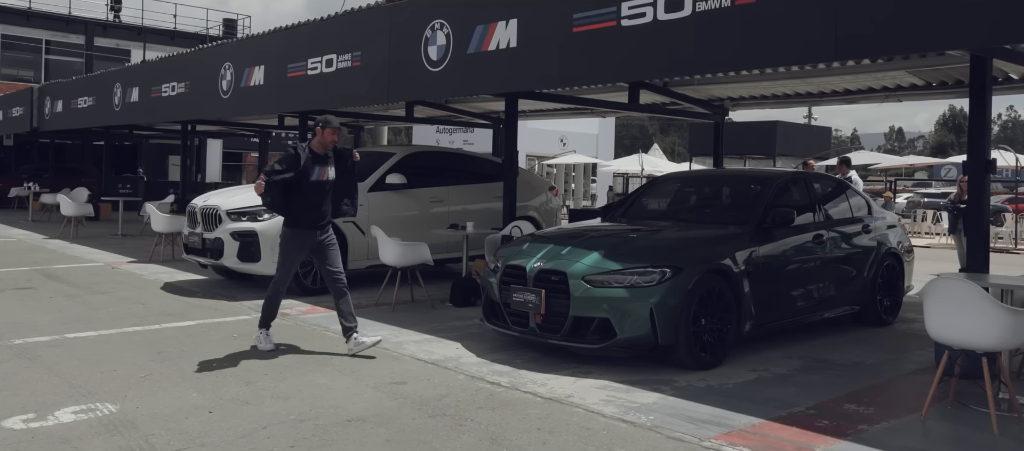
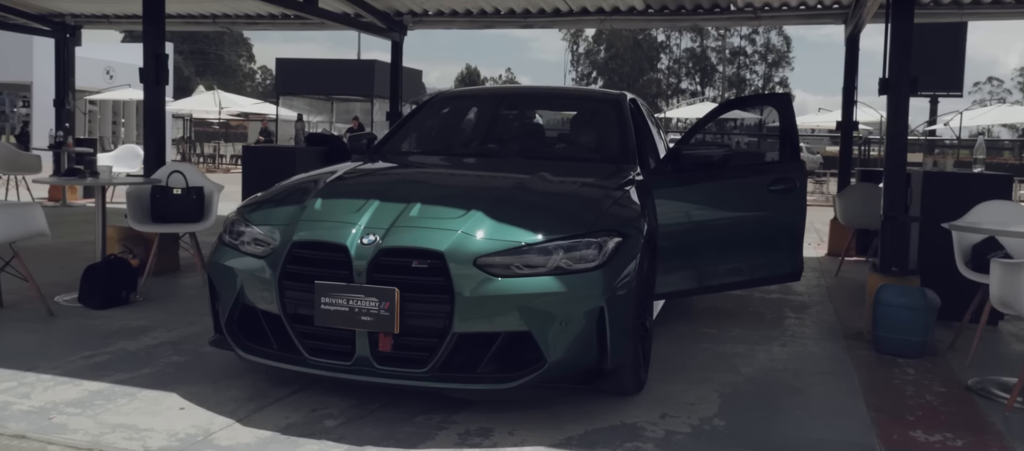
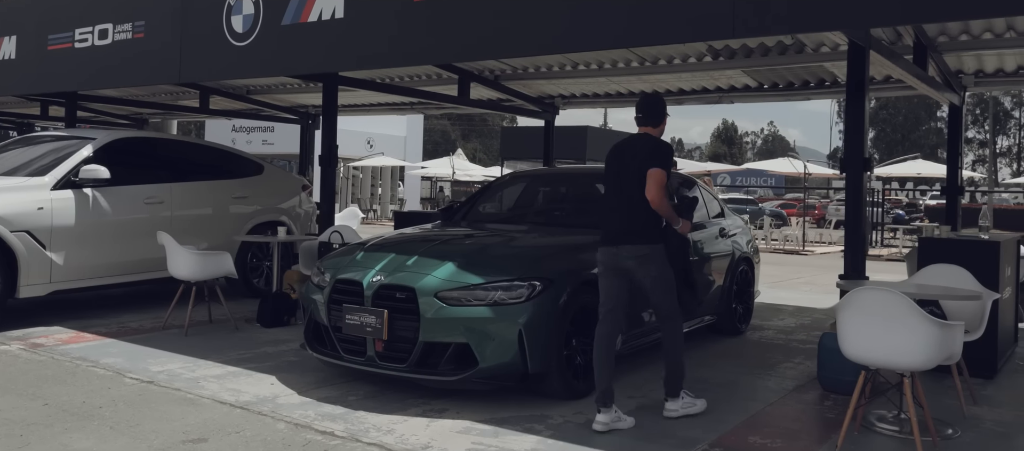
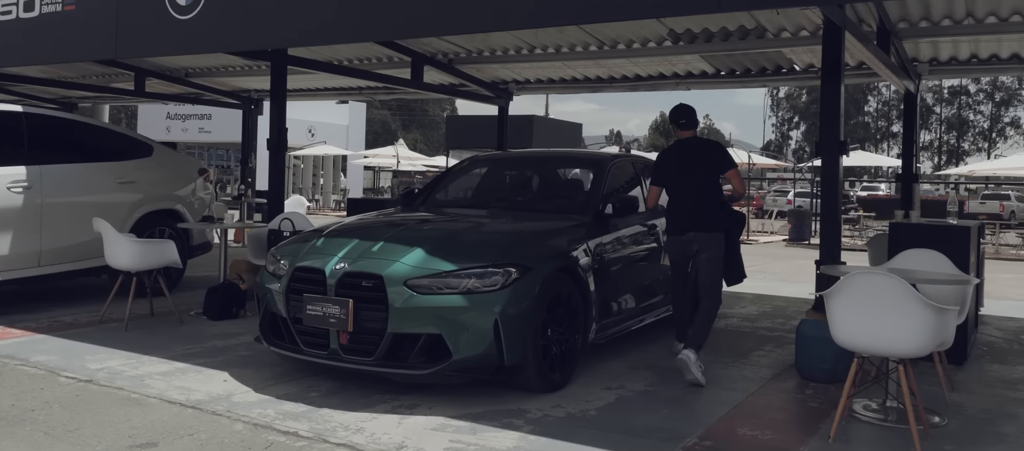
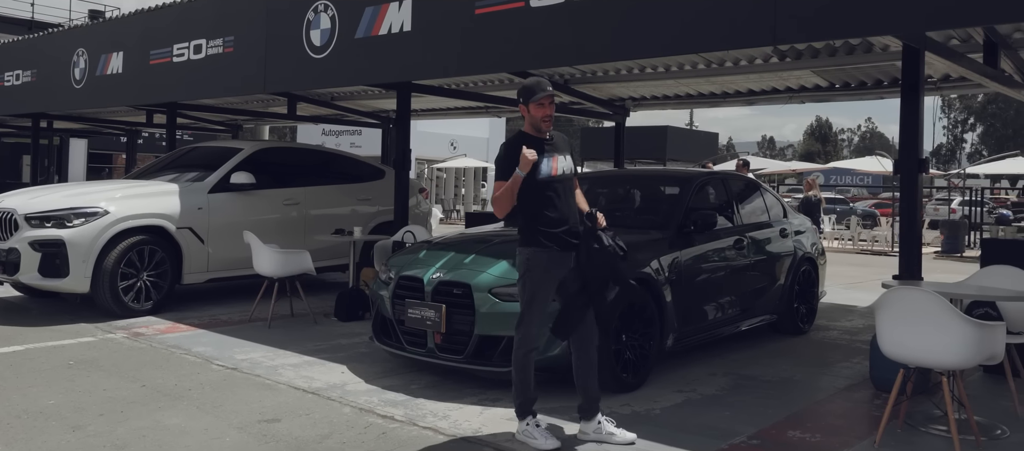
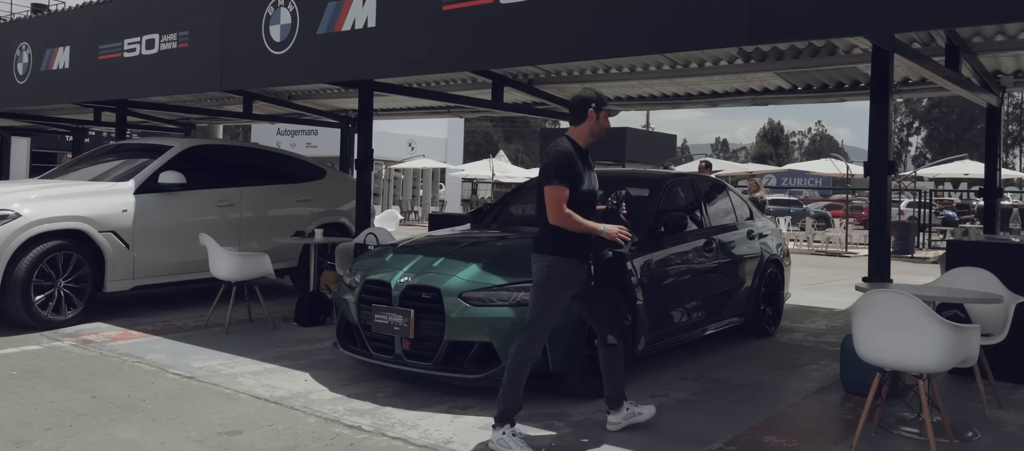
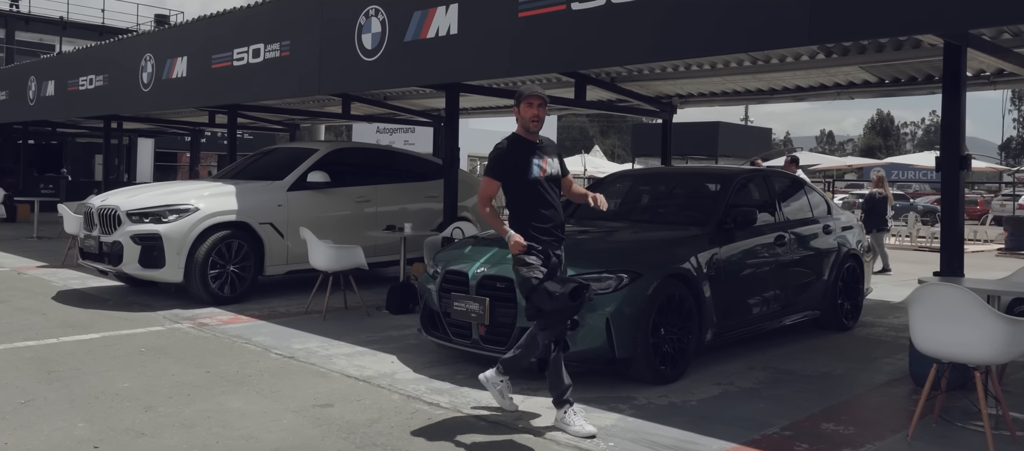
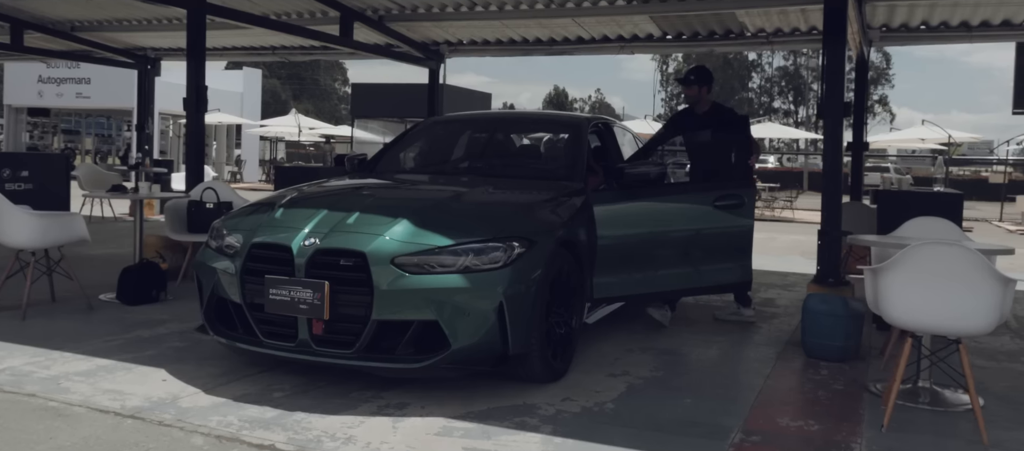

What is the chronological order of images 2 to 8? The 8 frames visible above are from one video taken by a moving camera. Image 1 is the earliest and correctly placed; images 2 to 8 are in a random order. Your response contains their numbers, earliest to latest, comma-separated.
7, 5, 6, 3, 4, 8, 2
